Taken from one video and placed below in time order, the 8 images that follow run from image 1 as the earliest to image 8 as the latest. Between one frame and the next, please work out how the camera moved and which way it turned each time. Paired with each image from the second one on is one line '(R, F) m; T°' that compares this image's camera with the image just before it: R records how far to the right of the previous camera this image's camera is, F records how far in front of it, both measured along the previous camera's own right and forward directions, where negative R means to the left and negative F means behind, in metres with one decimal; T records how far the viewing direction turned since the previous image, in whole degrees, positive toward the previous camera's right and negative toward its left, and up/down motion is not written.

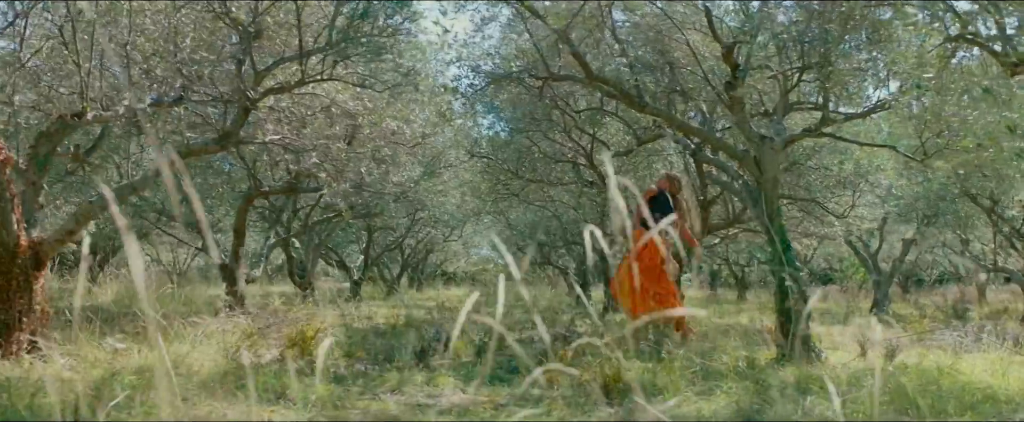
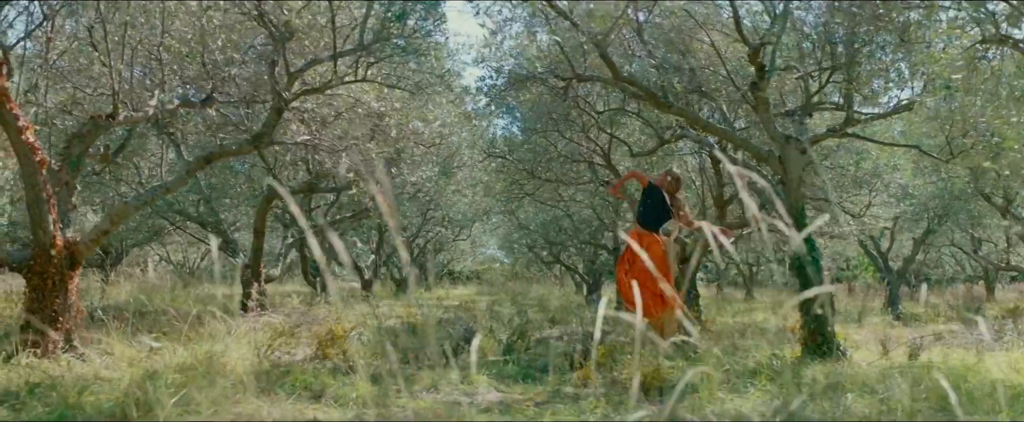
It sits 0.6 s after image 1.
(-0.2, 0.0) m; 0°
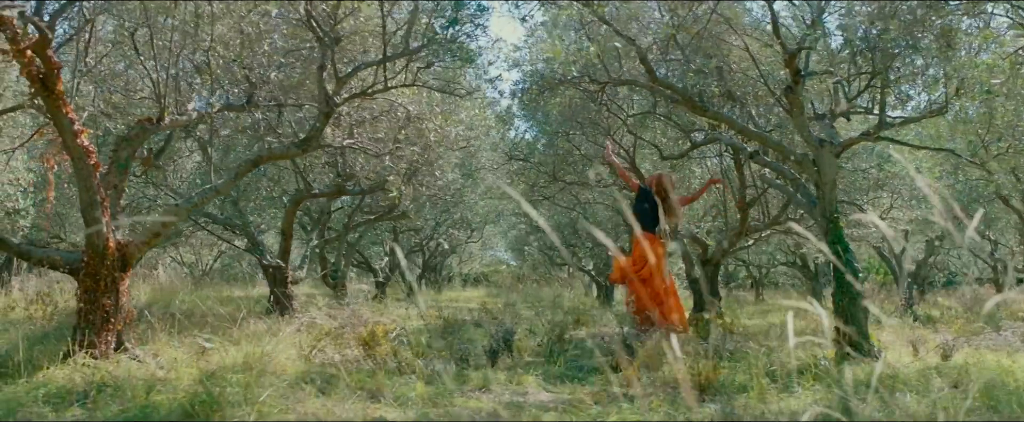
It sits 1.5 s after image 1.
(-0.3, -0.1) m; 0°
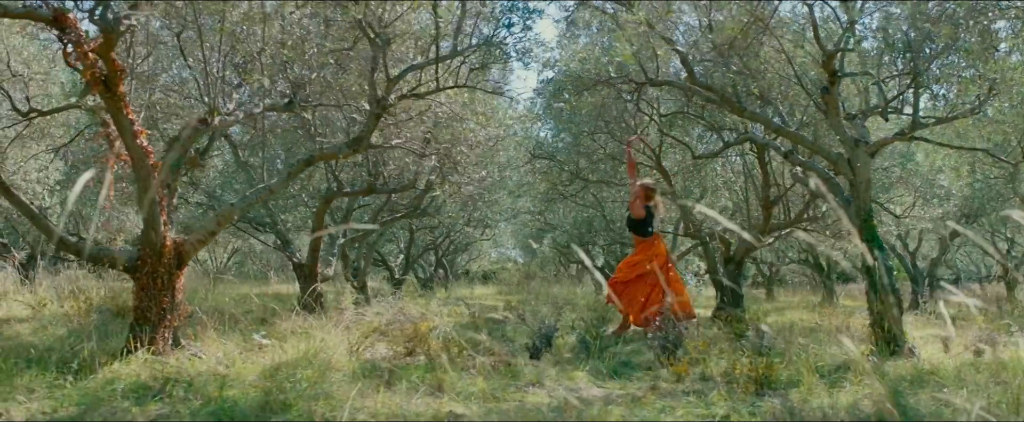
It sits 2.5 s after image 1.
(-0.3, -0.1) m; 0°
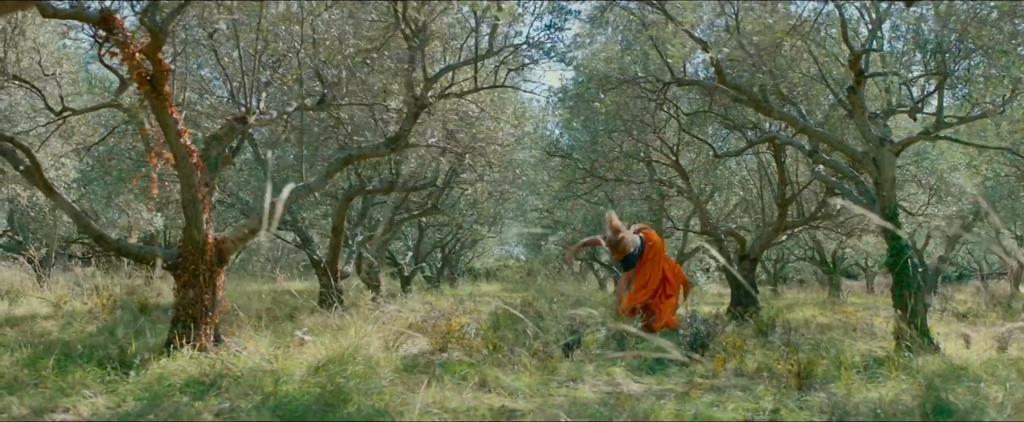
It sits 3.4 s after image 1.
(-0.3, -0.1) m; 0°
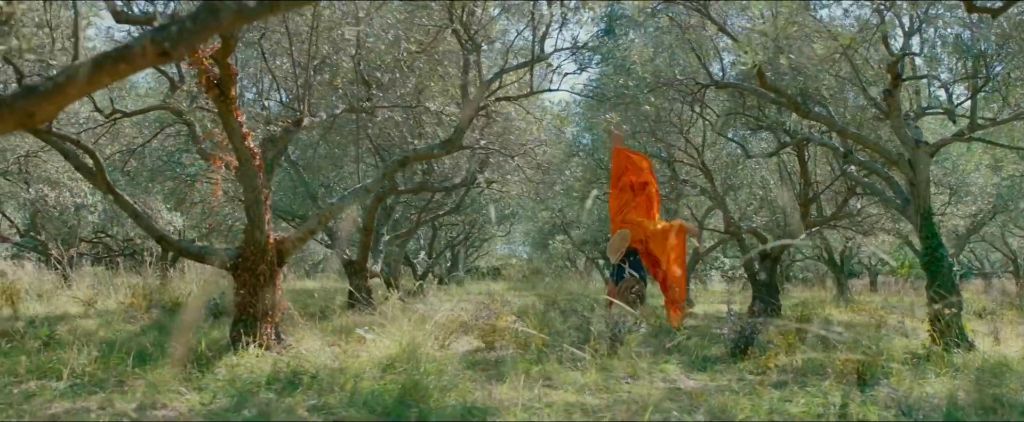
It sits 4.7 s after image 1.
(-0.4, -0.1) m; 0°
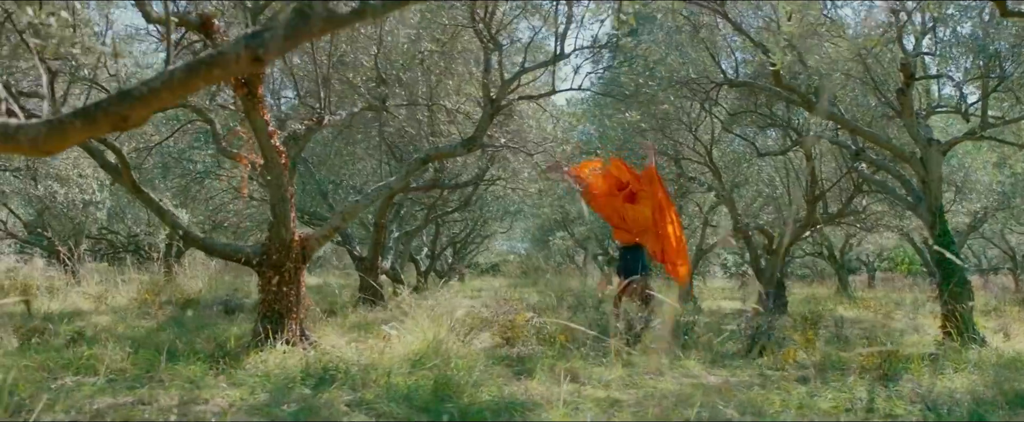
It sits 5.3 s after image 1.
(-0.2, -0.1) m; 0°
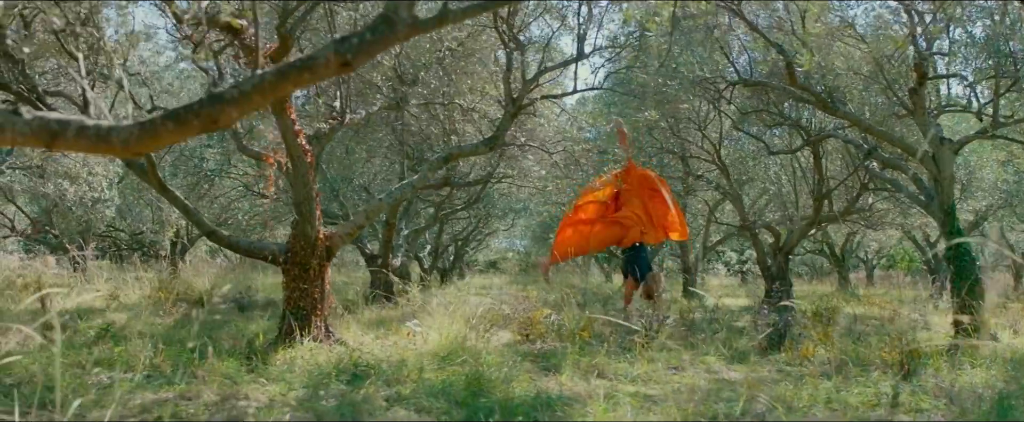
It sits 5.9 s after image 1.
(-0.2, -0.1) m; 0°
